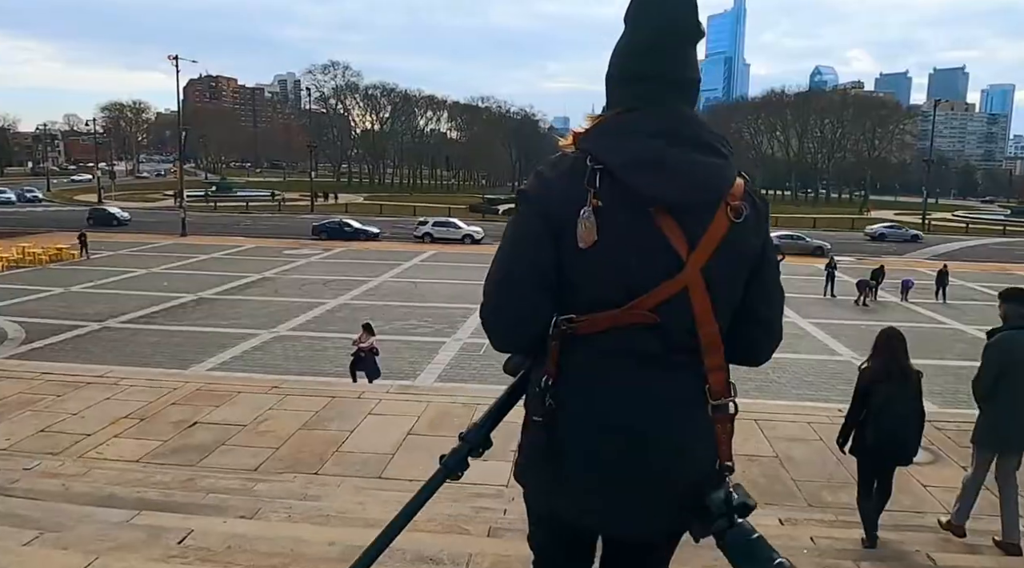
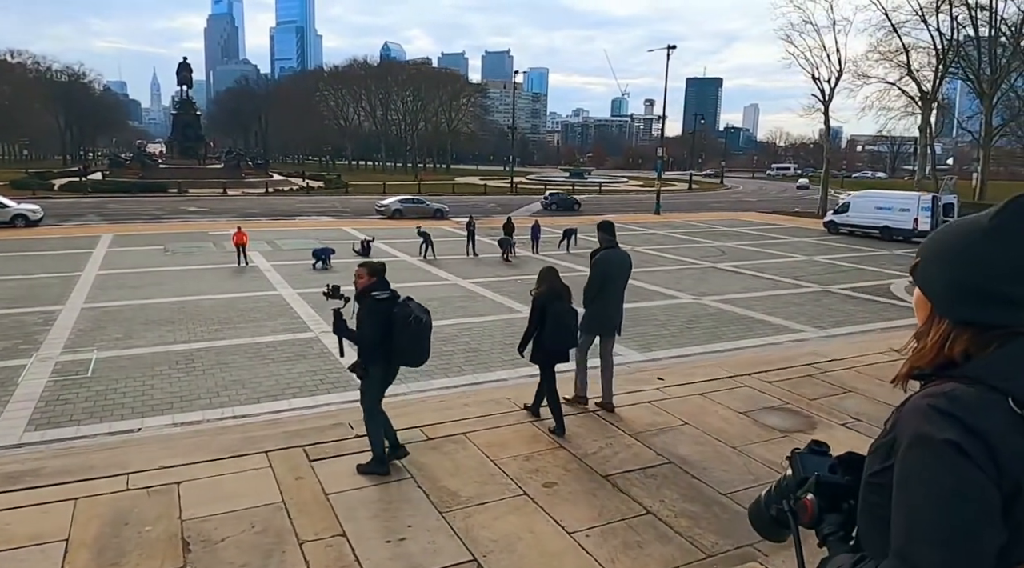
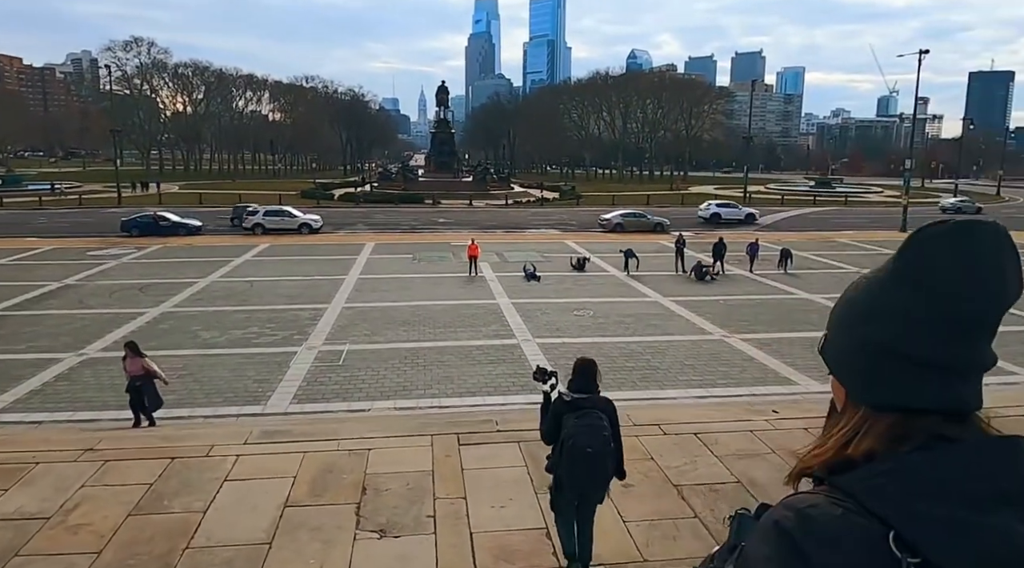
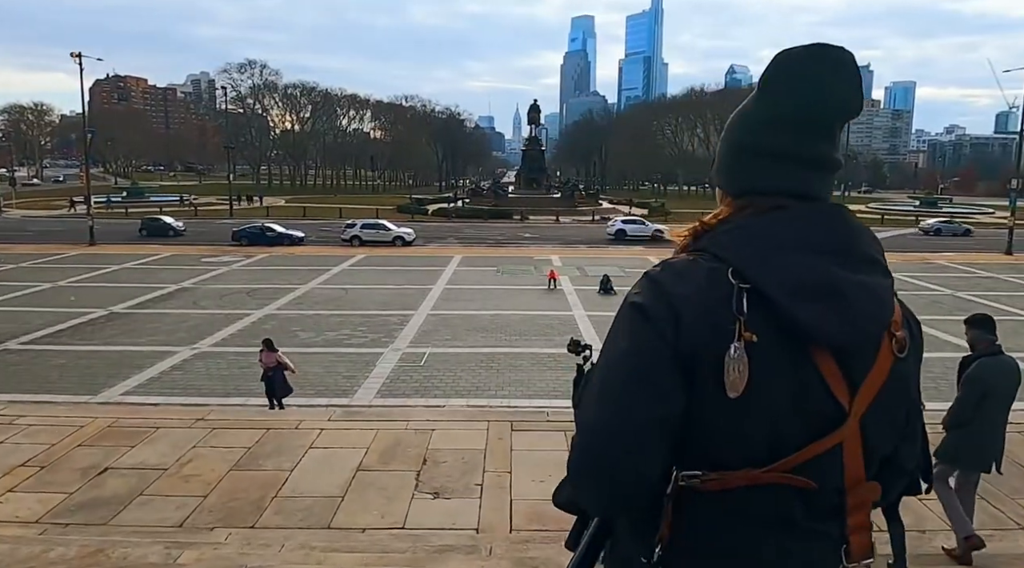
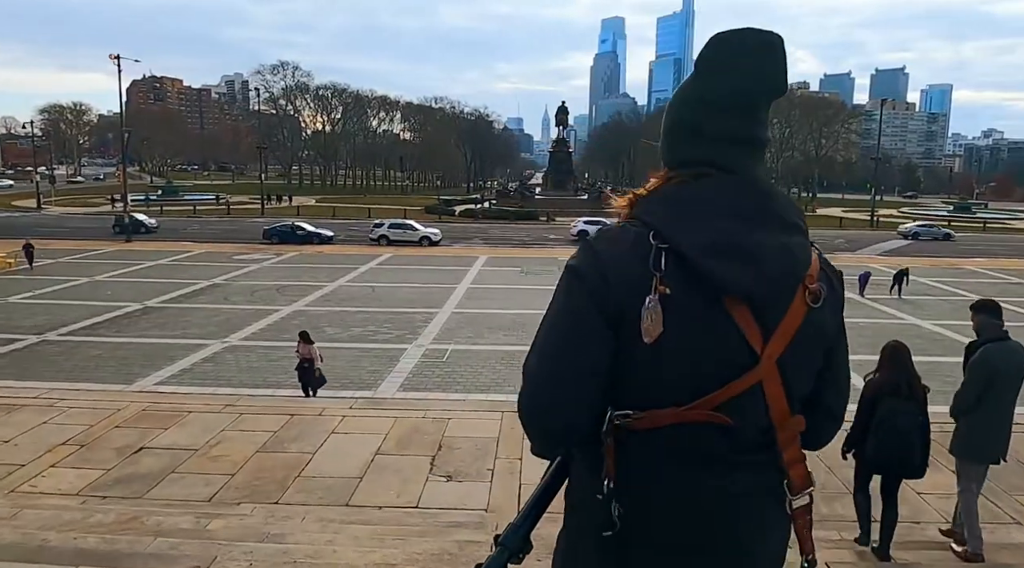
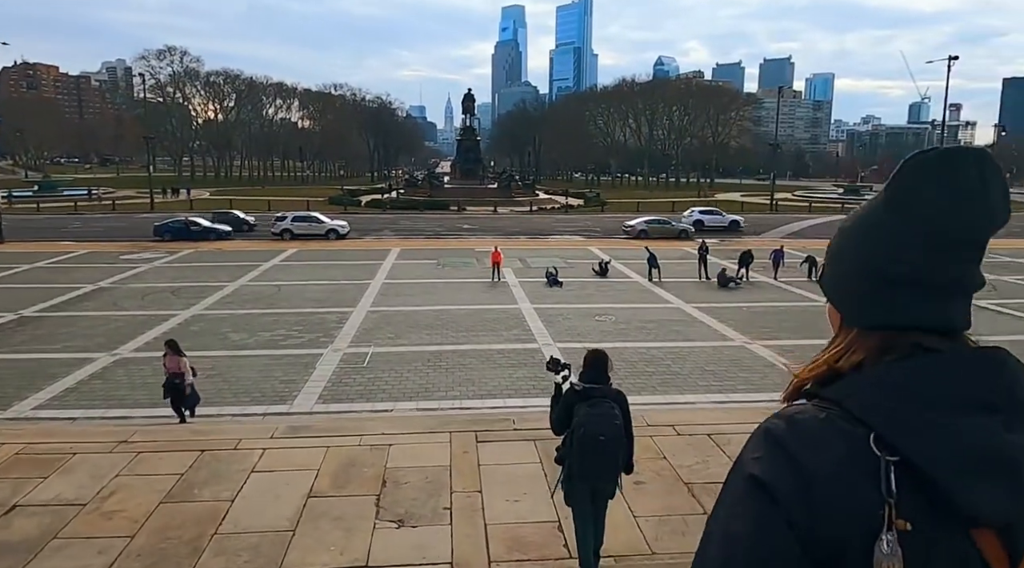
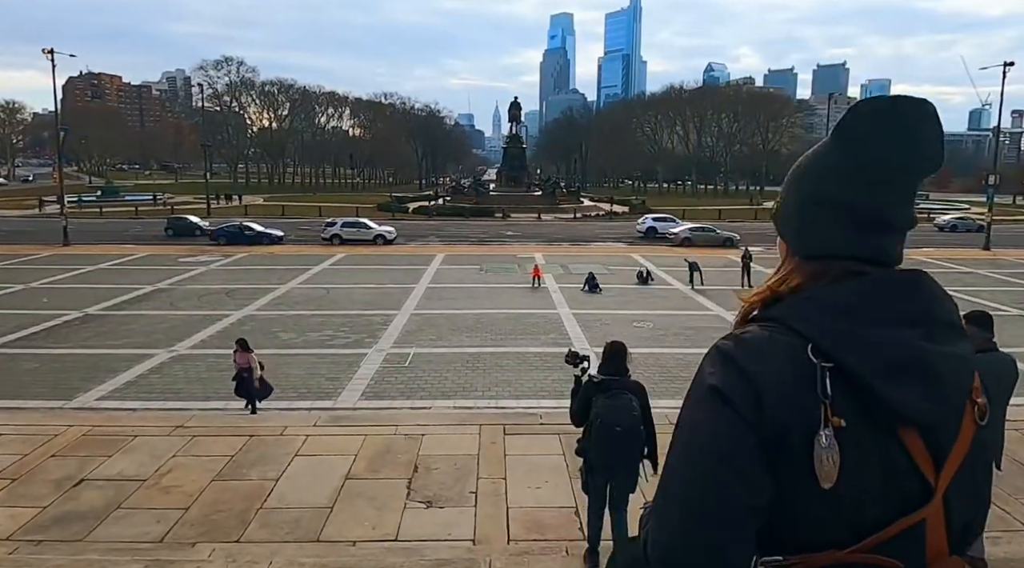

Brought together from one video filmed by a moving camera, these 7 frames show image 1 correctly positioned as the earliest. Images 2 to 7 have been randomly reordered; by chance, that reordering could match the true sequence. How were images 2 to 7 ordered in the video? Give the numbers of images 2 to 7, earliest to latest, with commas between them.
5, 4, 7, 6, 3, 2
